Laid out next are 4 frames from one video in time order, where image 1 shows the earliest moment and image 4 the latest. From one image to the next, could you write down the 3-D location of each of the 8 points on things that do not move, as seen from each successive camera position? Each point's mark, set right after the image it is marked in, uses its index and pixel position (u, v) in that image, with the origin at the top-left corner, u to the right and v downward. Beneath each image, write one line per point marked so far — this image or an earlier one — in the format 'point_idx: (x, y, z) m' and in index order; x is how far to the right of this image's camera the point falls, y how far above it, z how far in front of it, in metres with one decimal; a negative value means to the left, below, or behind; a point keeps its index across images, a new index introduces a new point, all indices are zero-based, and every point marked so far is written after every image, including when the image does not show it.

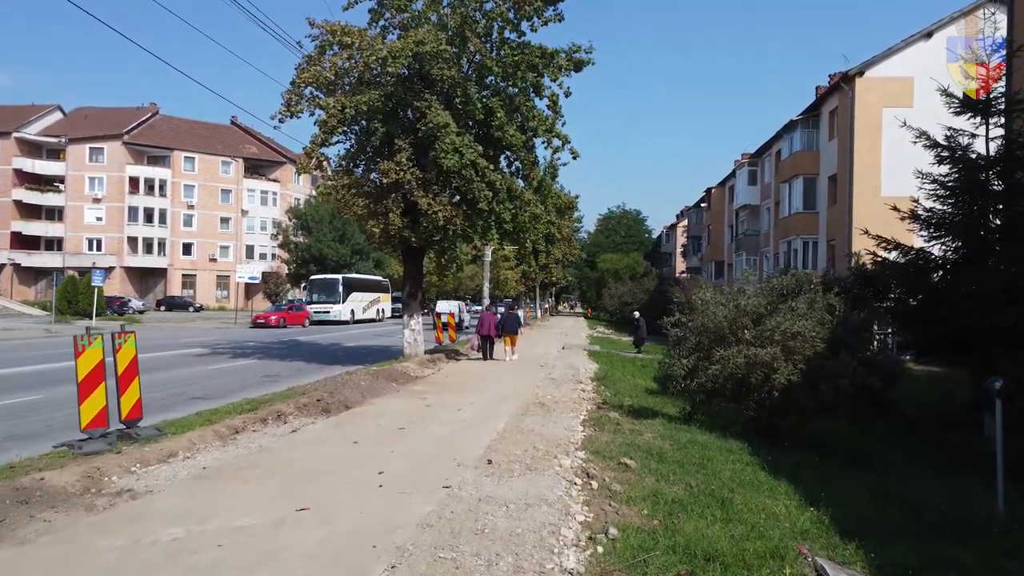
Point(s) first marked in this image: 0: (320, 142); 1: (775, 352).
0: (-2.7, +2.0, +19.2) m
1: (+2.0, -0.5, +10.4) m
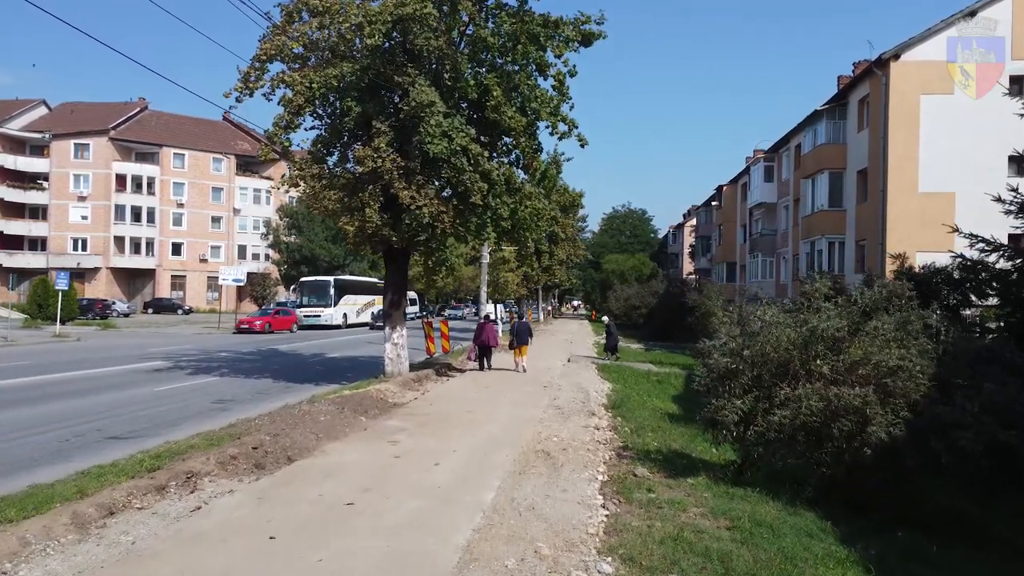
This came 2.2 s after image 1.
0: (-2.7, +1.9, +16.4) m
1: (+1.9, -0.6, +7.6) m
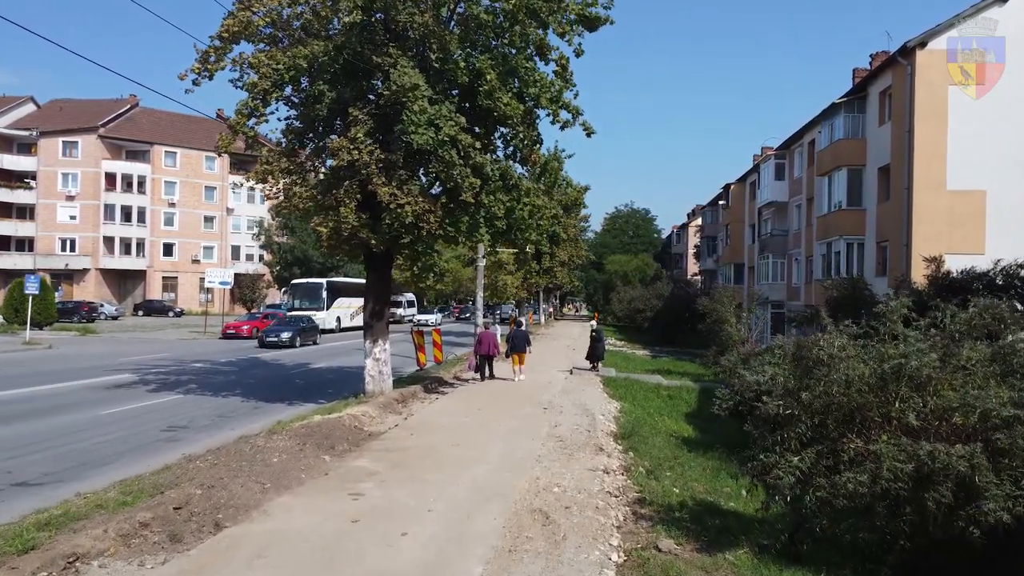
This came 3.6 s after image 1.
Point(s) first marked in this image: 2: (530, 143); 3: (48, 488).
0: (-2.7, +1.8, +14.5) m
1: (+1.9, -0.7, +5.7) m
2: (+0.2, +1.7, +16.0) m
3: (-2.9, -1.3, +8.9) m
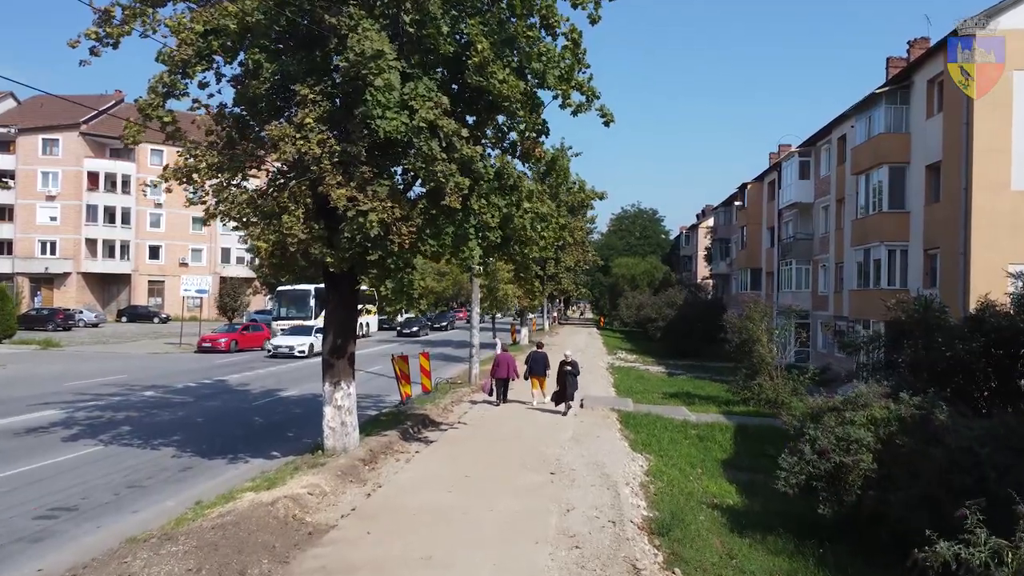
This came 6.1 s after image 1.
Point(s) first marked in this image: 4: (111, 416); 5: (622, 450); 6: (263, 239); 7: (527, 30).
0: (-2.7, +1.6, +11.2) m
1: (+1.8, -0.9, +2.4) m
2: (+0.2, +1.4, +12.7) m
3: (-3.0, -1.5, +5.5) m
4: (-4.9, -1.6, +17.2) m
5: (+1.1, -1.6, +13.9) m
6: (-2.0, +0.4, +10.9) m
7: (+0.1, +2.3, +12.2) m
